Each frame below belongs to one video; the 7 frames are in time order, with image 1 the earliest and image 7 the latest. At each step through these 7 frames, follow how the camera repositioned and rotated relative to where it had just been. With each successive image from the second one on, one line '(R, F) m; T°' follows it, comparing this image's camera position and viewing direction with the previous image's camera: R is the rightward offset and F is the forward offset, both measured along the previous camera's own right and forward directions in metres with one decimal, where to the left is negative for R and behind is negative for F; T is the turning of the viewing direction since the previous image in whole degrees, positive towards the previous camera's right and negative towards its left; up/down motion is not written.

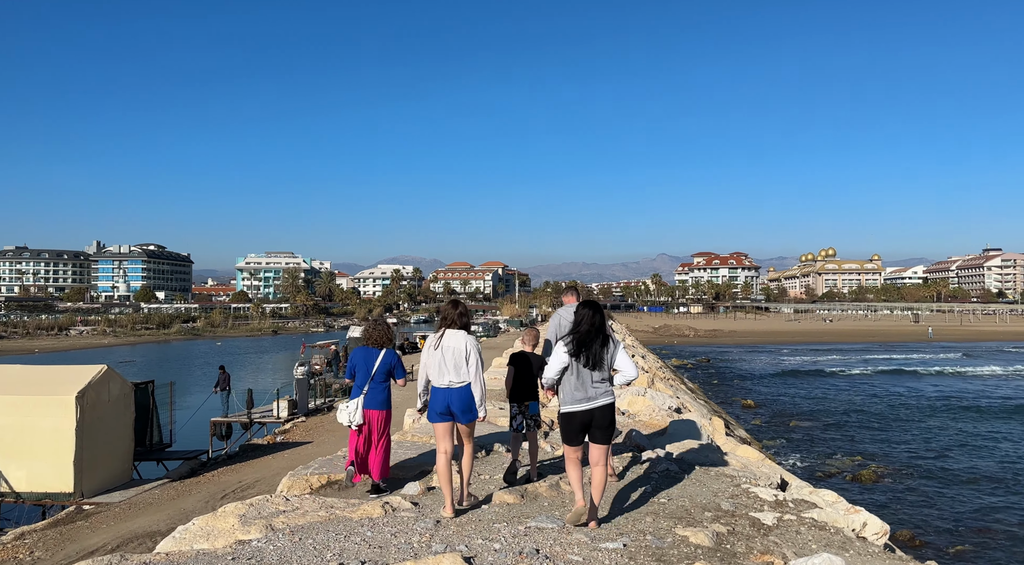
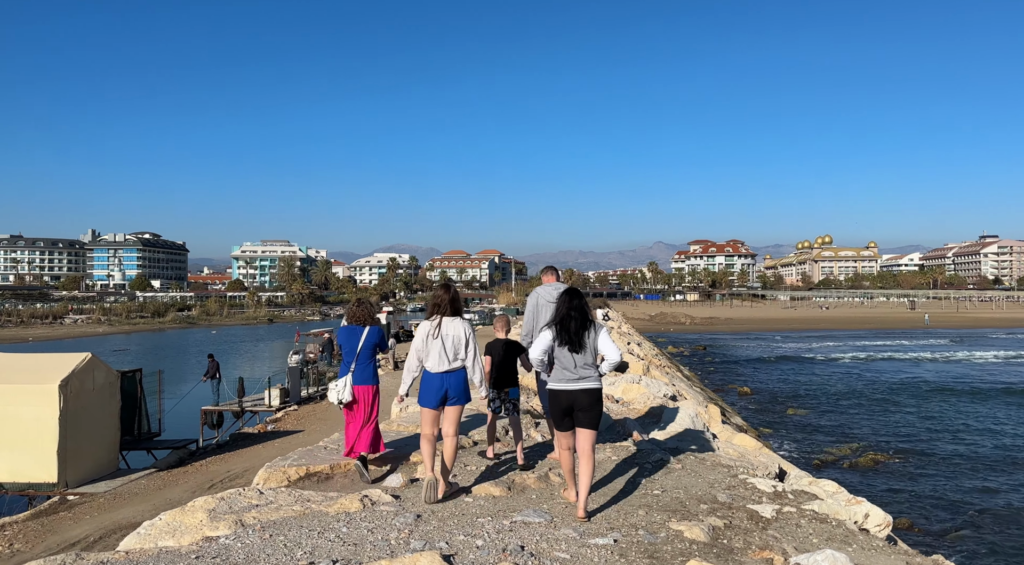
(+0.1, +0.2) m; 0°
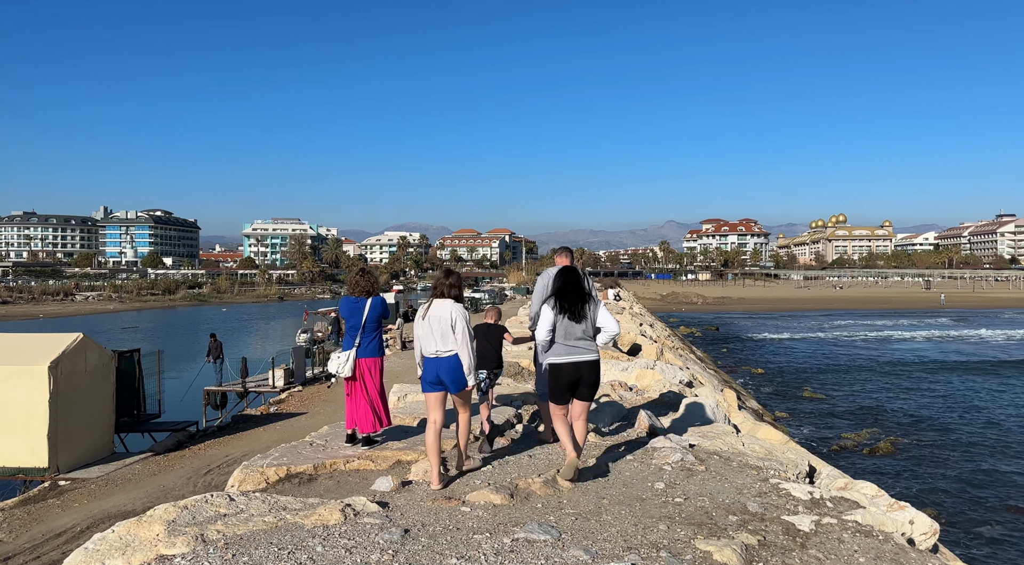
(0.0, +0.4) m; -1°
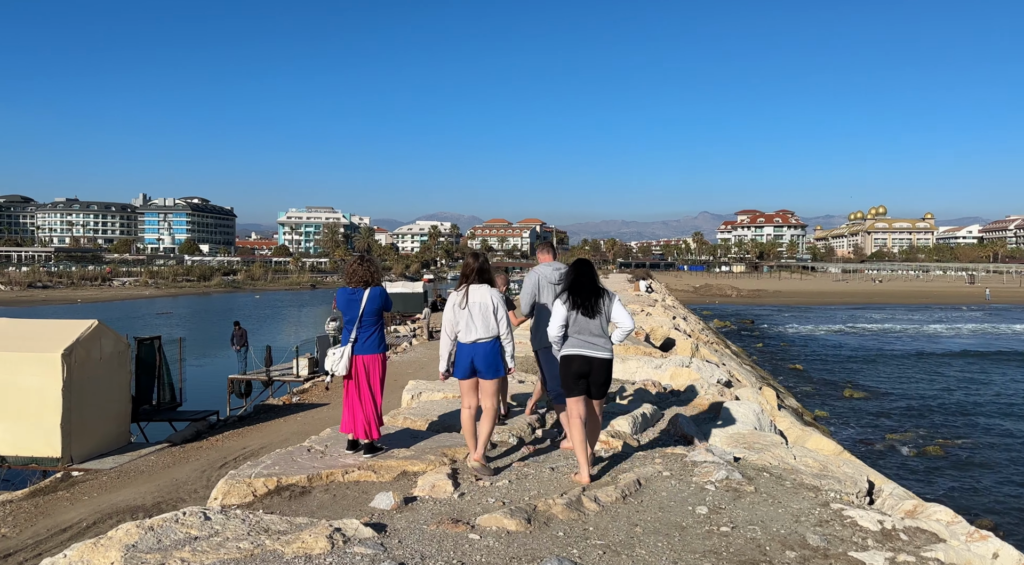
(0.0, +0.5) m; -2°
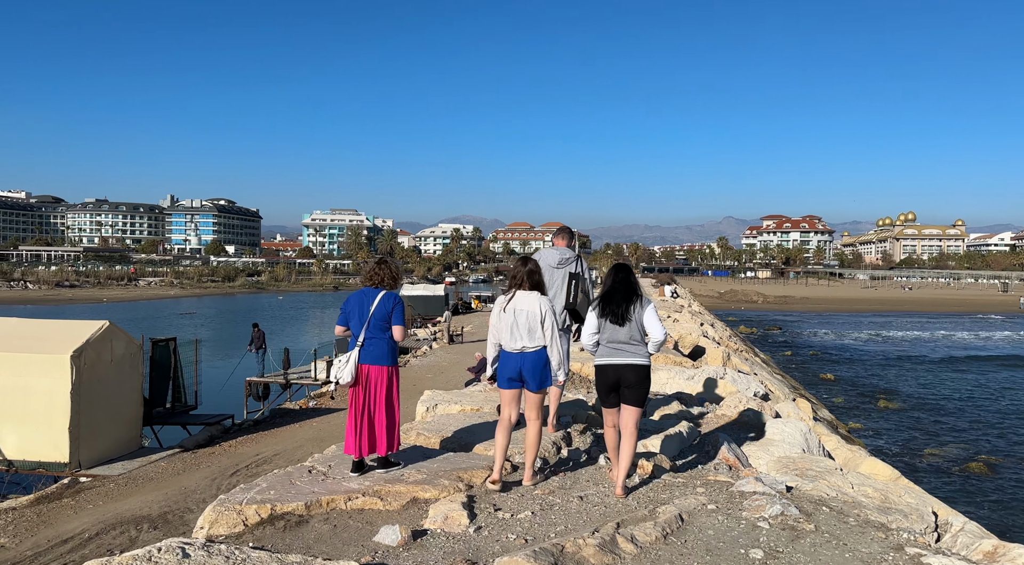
(0.0, +0.4) m; -2°
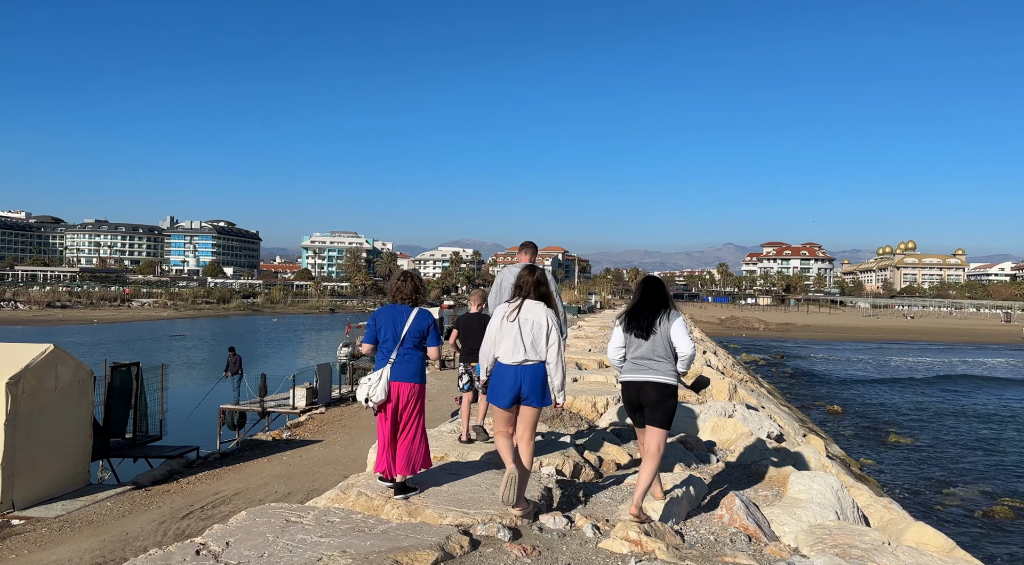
(+0.1, +0.8) m; 0°
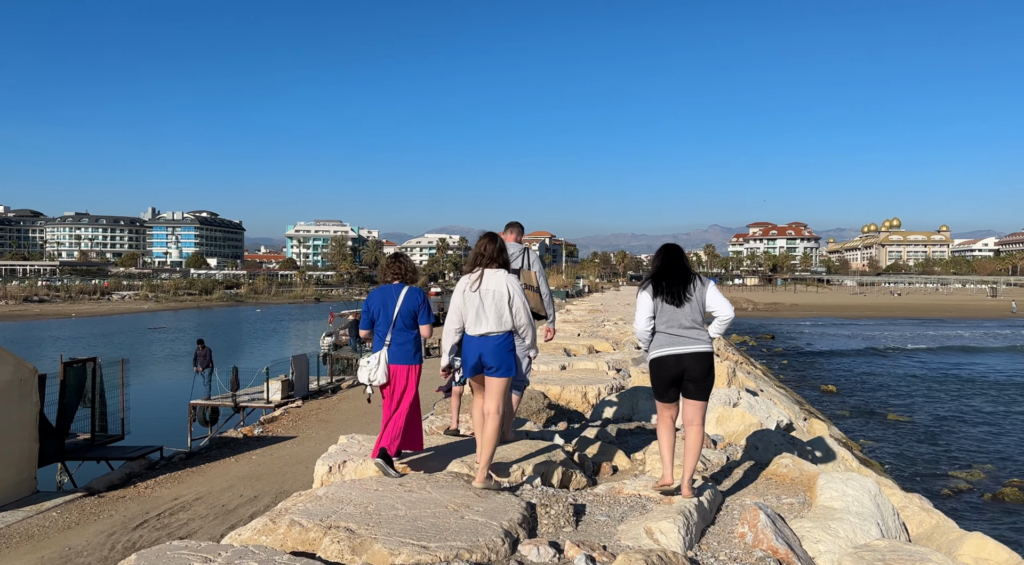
(+0.1, +0.7) m; +1°
